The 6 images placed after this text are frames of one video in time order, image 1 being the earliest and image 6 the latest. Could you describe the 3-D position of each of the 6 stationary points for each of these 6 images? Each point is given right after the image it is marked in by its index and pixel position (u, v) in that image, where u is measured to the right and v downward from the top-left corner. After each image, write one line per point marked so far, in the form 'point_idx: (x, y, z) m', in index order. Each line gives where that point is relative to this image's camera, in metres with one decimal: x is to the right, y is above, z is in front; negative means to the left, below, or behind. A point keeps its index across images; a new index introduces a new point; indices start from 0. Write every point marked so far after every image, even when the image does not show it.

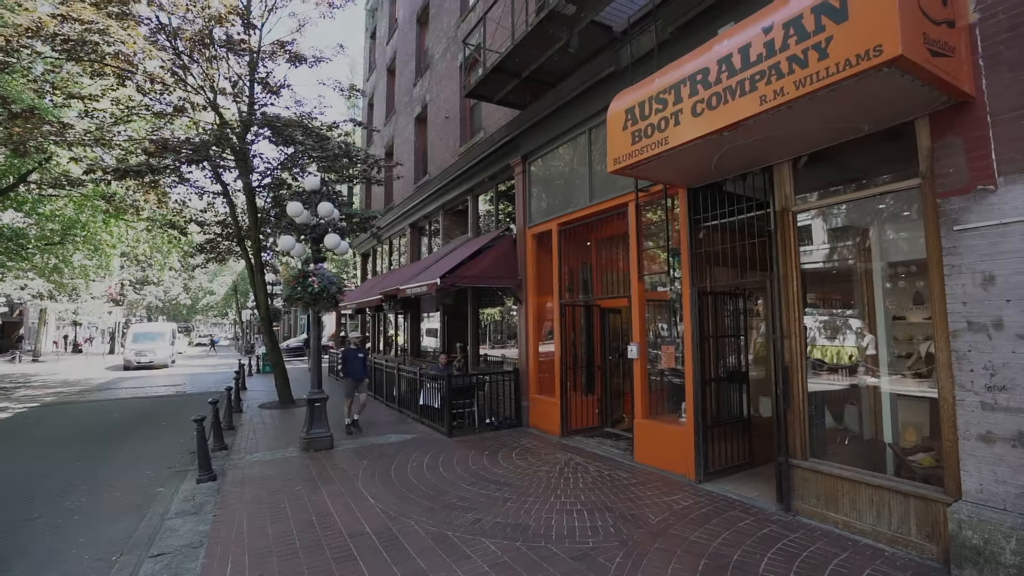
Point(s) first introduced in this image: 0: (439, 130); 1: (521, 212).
0: (-1.9, +4.2, +13.7) m
1: (+0.2, +1.5, +9.9) m
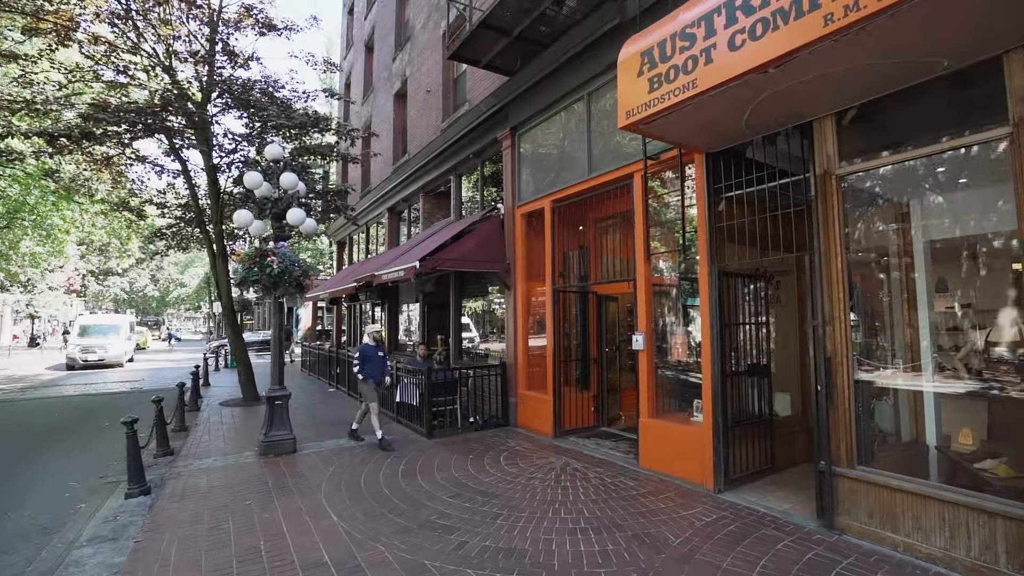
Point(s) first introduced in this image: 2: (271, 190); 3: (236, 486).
0: (-2.3, +4.5, +12.7) m
1: (0.0, +1.8, +9.1) m
2: (-3.3, +1.4, +7.2) m
3: (-3.1, -2.2, +5.7) m
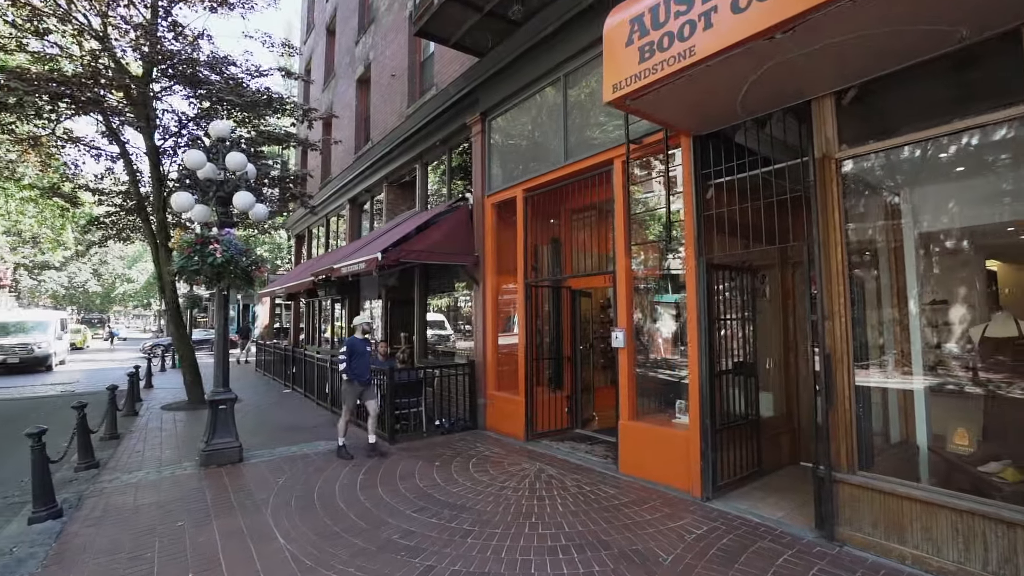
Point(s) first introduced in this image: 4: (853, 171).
0: (-3.0, +4.6, +12.0) m
1: (-0.5, +1.8, +8.6) m
2: (-3.7, +1.5, +6.5) m
3: (-3.3, -2.1, +5.0) m
4: (+2.7, +0.9, +4.1) m
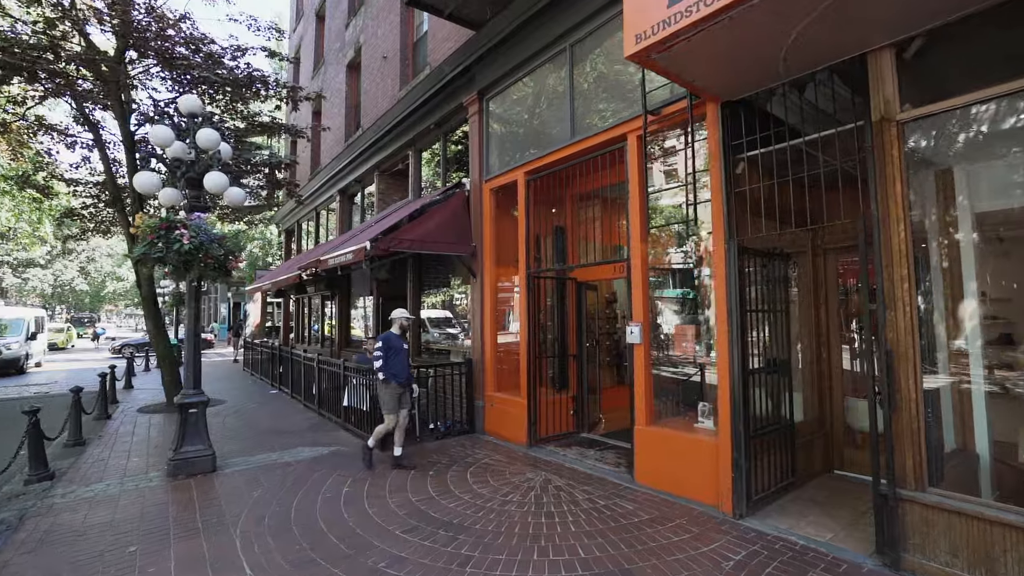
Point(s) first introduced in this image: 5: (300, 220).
0: (-3.0, +4.7, +11.4) m
1: (-0.5, +2.0, +8.0) m
2: (-3.7, +1.6, +5.8) m
3: (-3.3, -2.0, +4.4) m
4: (+2.8, +1.0, +3.5) m
5: (-7.0, +2.2, +17.0) m
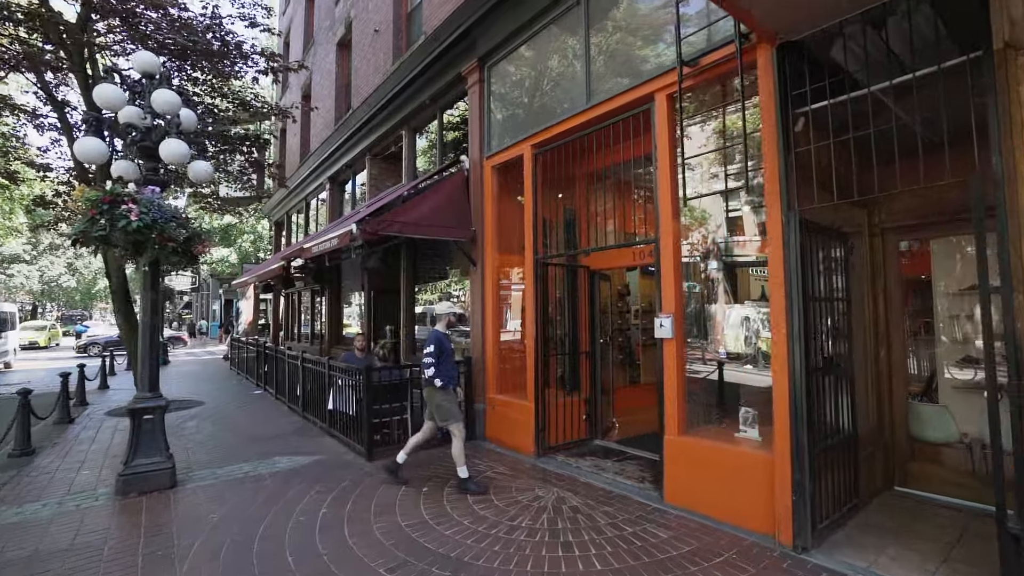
0: (-3.0, +4.9, +10.5) m
1: (-0.5, +2.1, +7.2) m
2: (-3.6, +1.7, +5.0) m
3: (-3.2, -1.9, +3.6) m
4: (+2.8, +1.2, +2.8) m
5: (-7.0, +2.4, +16.1) m
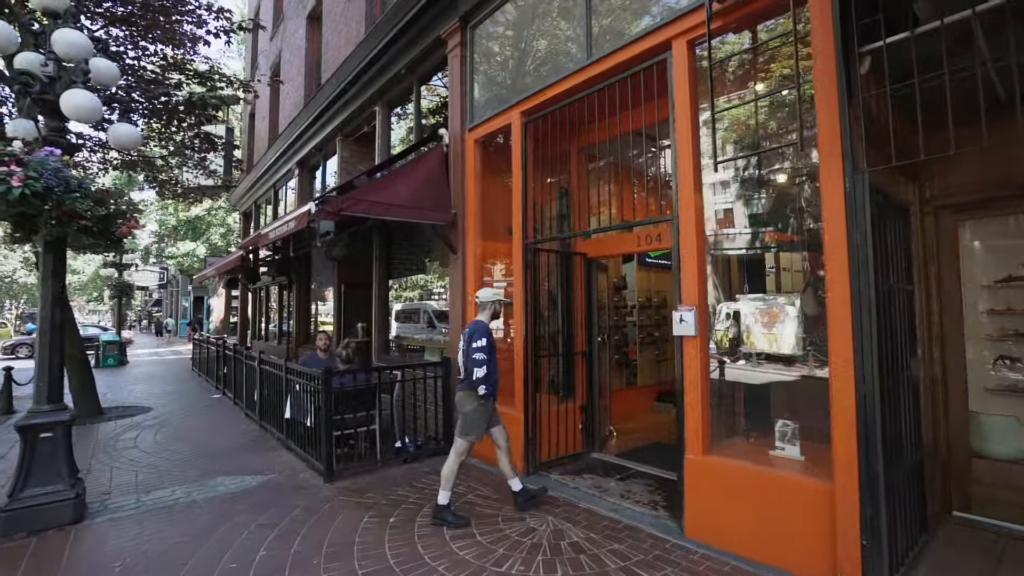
0: (-3.3, +5.0, +9.6) m
1: (-0.7, +2.2, +6.3) m
2: (-3.7, +1.8, +4.0) m
3: (-3.3, -1.8, +2.6) m
4: (+2.8, +1.2, +2.0) m
5: (-7.5, +2.6, +15.0) m
